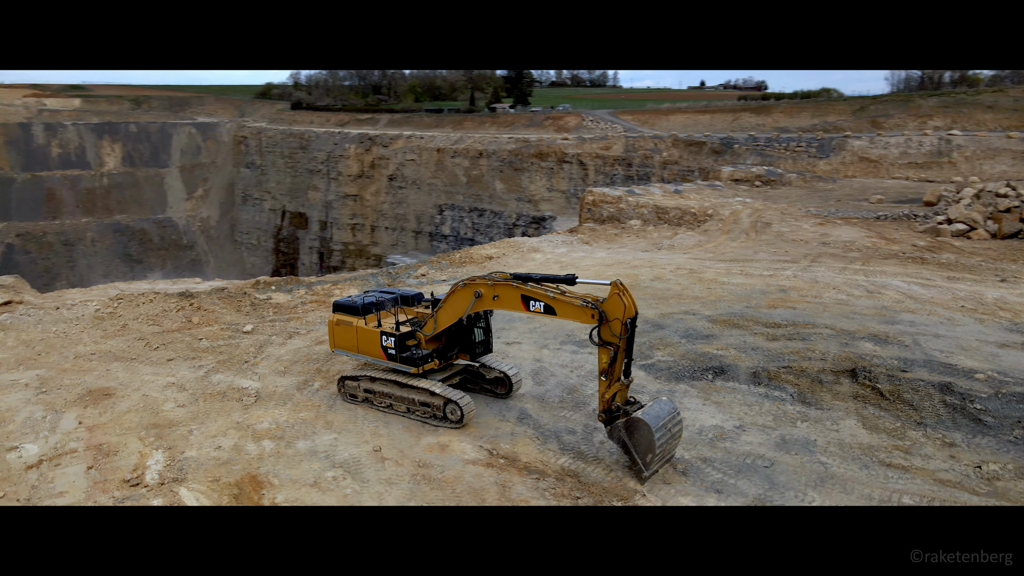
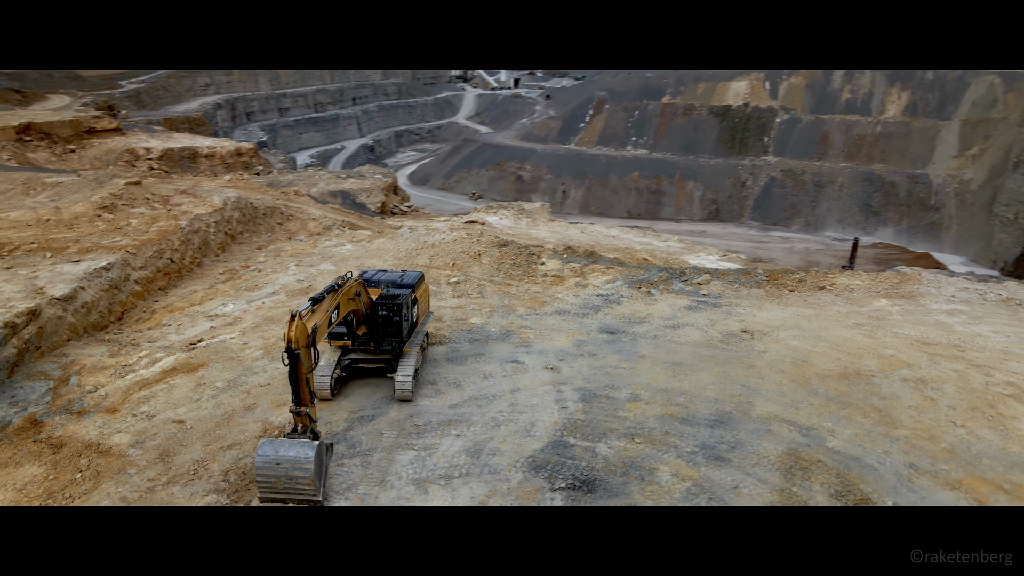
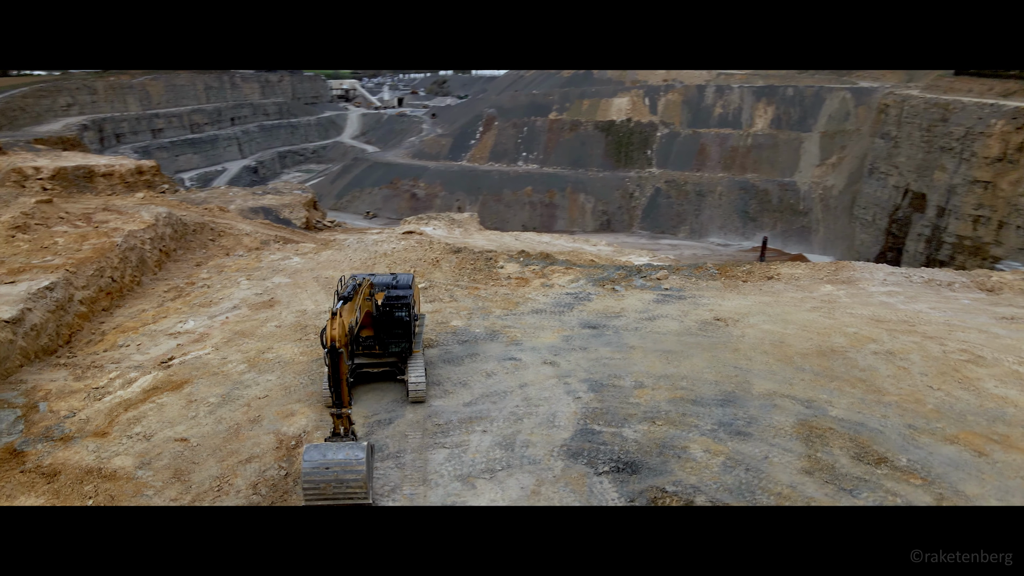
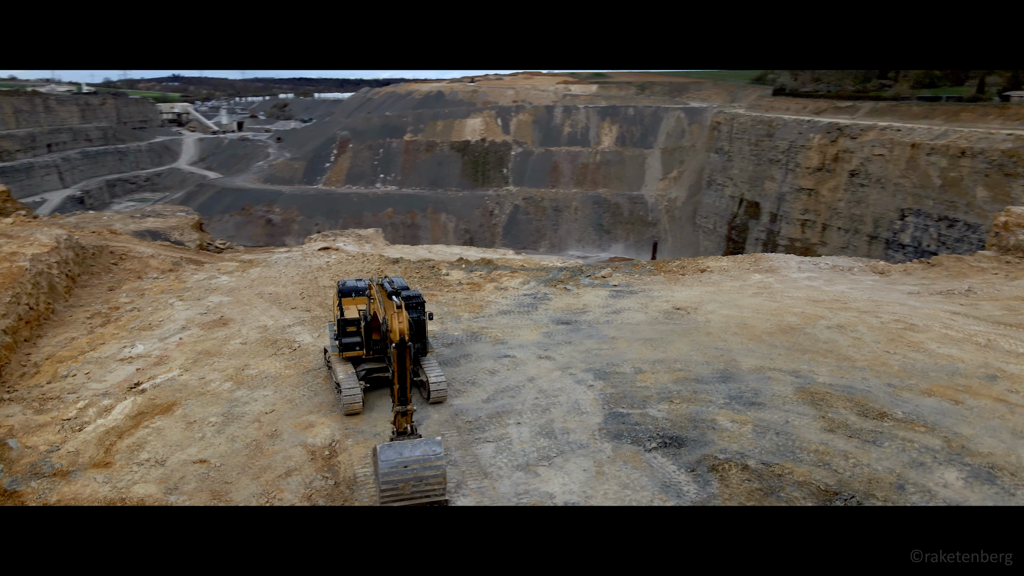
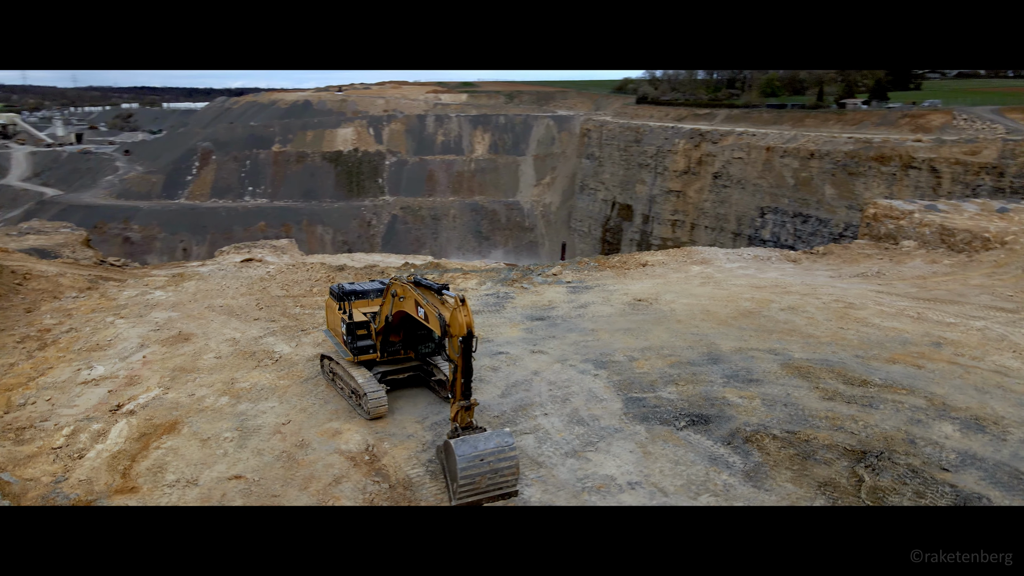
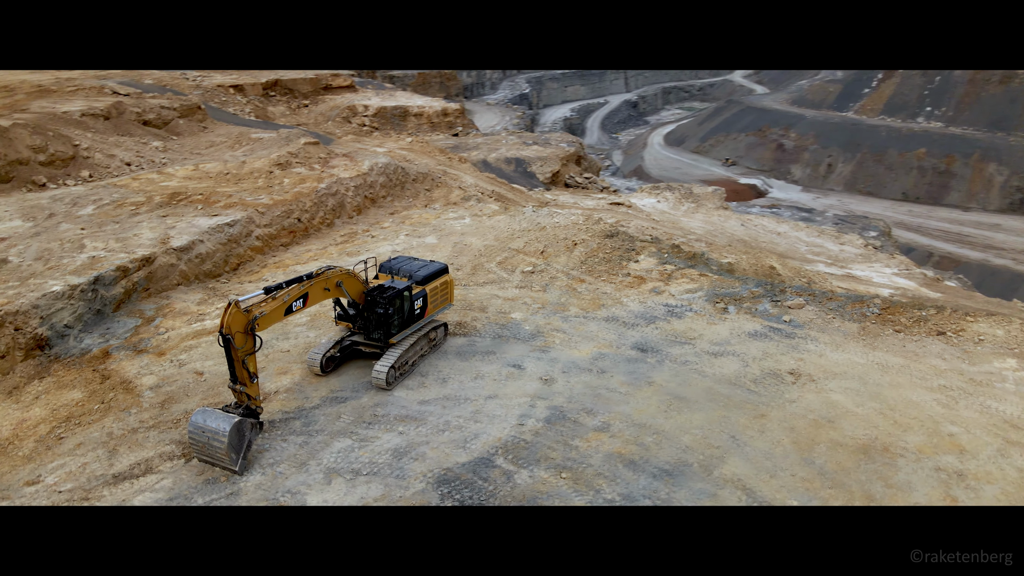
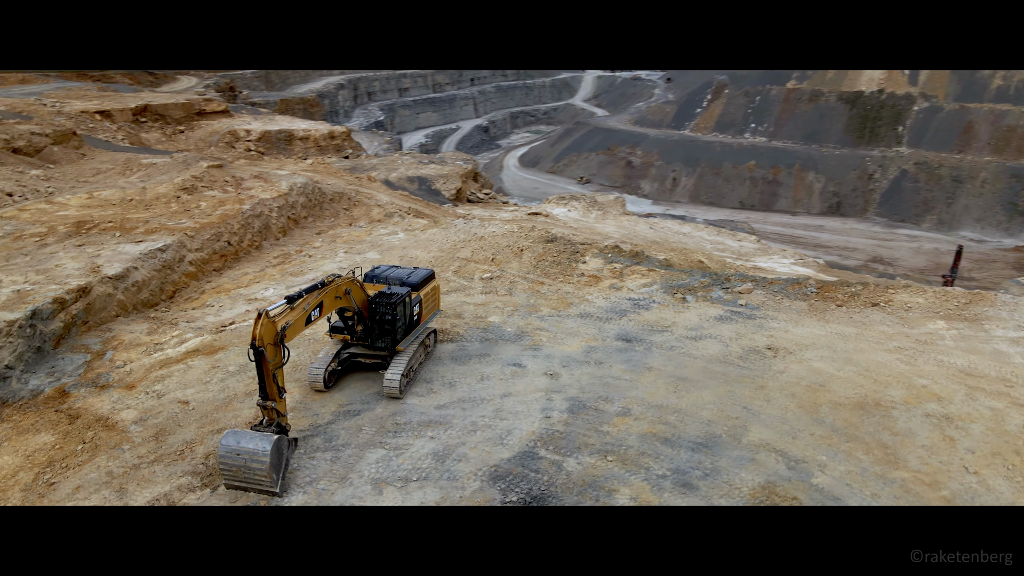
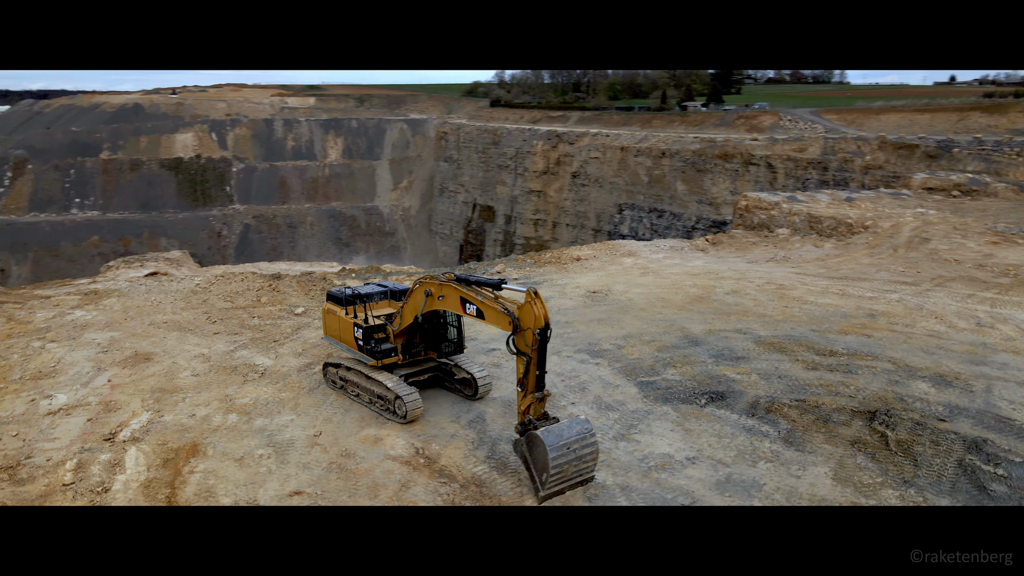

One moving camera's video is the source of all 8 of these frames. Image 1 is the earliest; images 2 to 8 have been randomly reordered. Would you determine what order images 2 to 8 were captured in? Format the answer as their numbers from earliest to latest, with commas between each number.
8, 5, 4, 3, 2, 7, 6
